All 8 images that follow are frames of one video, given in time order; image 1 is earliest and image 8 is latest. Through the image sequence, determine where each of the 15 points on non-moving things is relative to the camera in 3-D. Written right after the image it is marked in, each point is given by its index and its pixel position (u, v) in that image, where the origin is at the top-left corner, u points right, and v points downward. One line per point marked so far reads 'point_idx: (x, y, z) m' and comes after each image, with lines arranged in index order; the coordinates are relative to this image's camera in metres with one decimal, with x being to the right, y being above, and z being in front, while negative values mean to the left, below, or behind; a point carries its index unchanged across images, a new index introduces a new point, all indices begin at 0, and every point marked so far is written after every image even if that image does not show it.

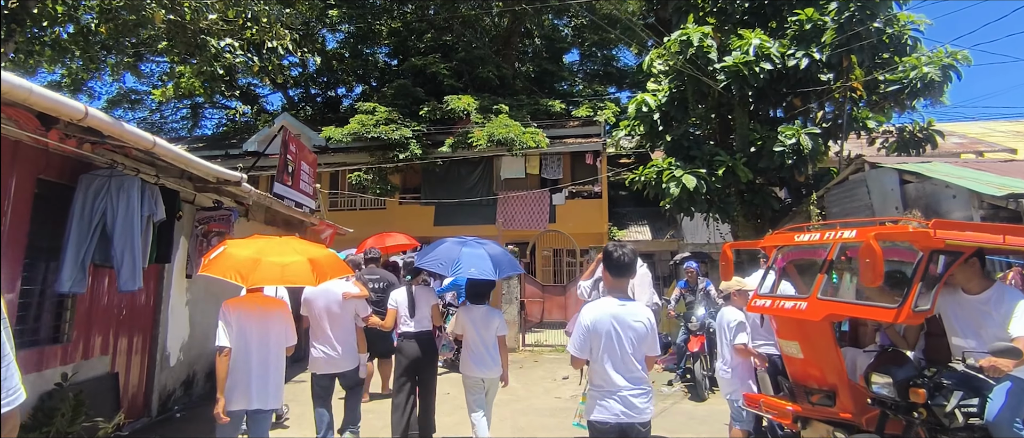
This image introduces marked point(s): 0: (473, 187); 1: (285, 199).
0: (-1.0, +0.9, +16.1) m
1: (-3.6, +0.3, +9.6) m
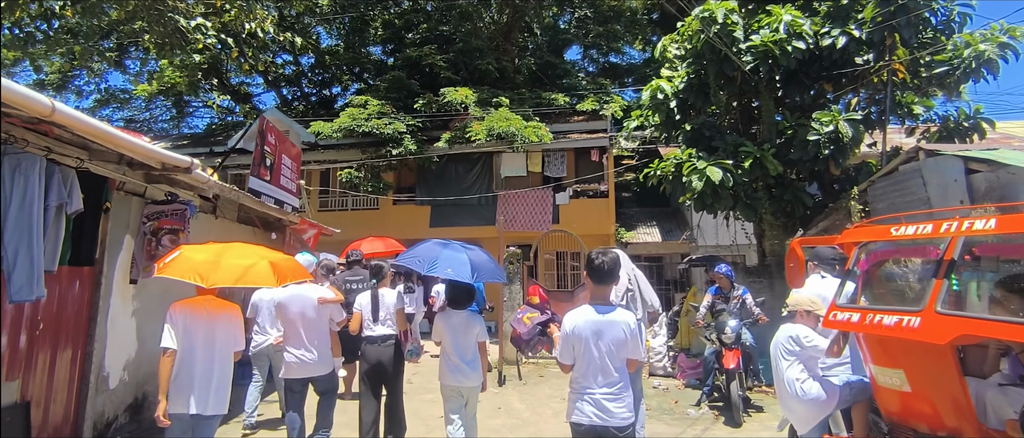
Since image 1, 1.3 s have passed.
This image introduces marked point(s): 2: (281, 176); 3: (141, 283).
0: (-1.0, +0.9, +15.1) m
1: (-3.6, +0.4, +8.6) m
2: (-3.7, +0.7, +9.5) m
3: (-3.4, -0.6, +5.5) m
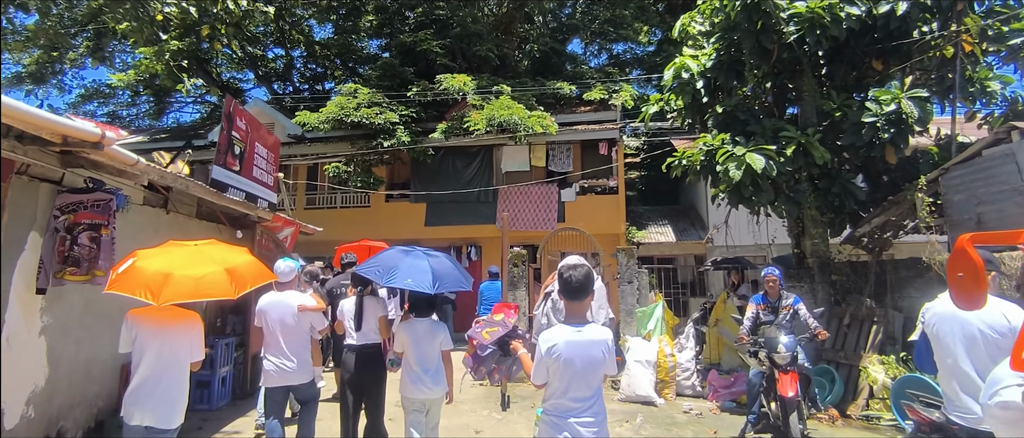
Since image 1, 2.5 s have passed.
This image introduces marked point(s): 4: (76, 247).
0: (-0.9, +0.9, +14.0) m
1: (-3.6, +0.4, +7.5) m
2: (-3.6, +0.7, +8.4) m
3: (-3.4, -0.5, +4.4) m
4: (-3.1, -0.2, +4.3) m
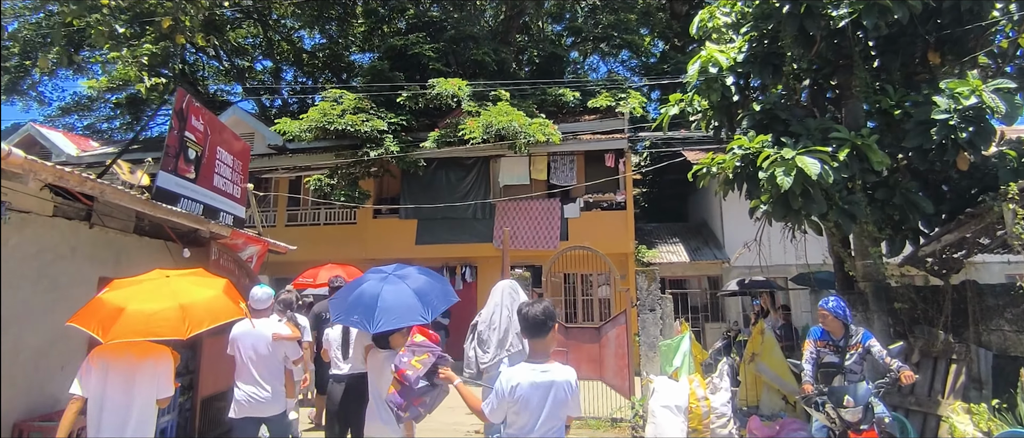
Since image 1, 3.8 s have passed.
0: (-1.0, +0.5, +12.9) m
1: (-3.5, +0.2, +6.4) m
2: (-3.6, +0.5, +7.3) m
3: (-3.3, -0.6, +3.2) m
4: (-3.1, -0.3, +3.1) m
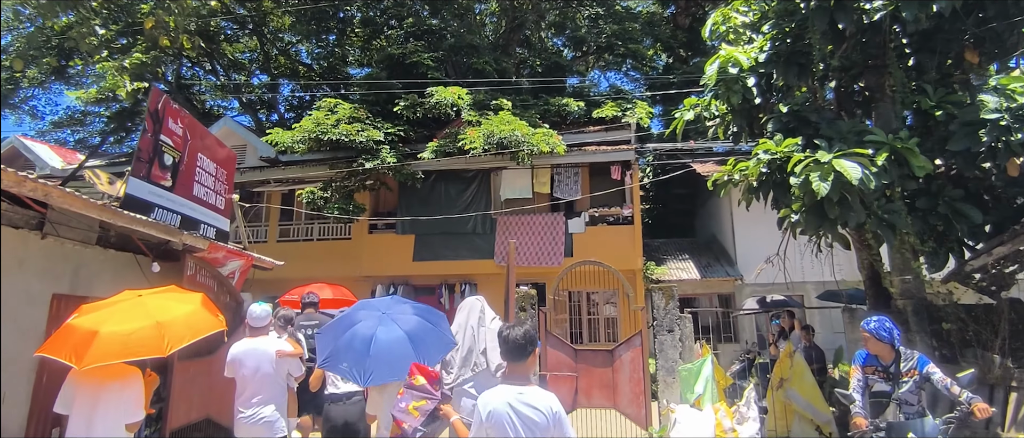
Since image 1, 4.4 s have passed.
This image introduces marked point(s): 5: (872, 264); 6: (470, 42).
0: (-0.9, +0.2, +12.4) m
1: (-3.5, +0.1, +5.8) m
2: (-3.6, +0.4, +6.7) m
3: (-3.3, -0.6, +2.6) m
4: (-3.0, -0.3, +2.6) m
5: (+3.9, -0.5, +6.5) m
6: (-0.9, +4.0, +13.4) m
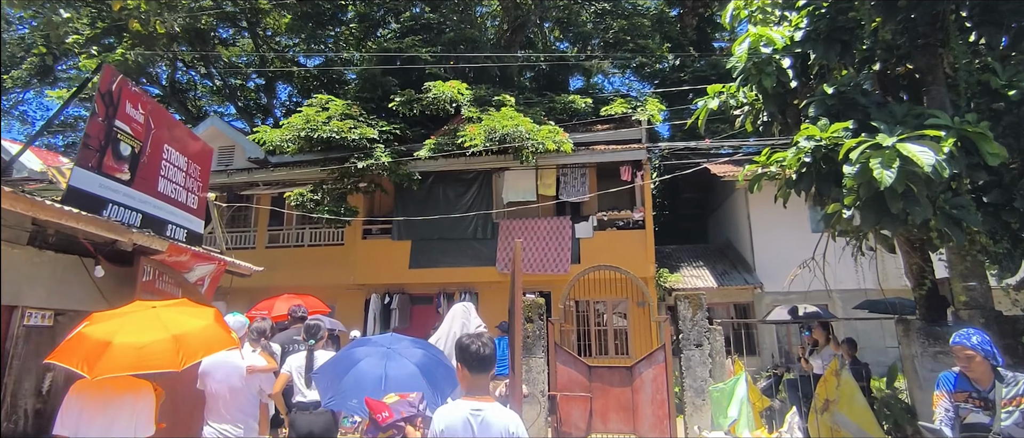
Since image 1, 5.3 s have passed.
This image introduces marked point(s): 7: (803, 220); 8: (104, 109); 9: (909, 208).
0: (-0.9, +0.1, +11.6) m
1: (-3.4, +0.1, +5.1) m
2: (-3.5, +0.4, +6.0) m
3: (-3.2, -0.6, +1.9) m
4: (-3.0, -0.2, +1.8) m
5: (+4.0, -0.5, +5.7) m
6: (-0.9, +3.9, +12.7) m
7: (+5.6, 0.0, +11.5) m
8: (-3.5, +0.9, +5.1) m
9: (+2.9, +0.1, +4.3) m
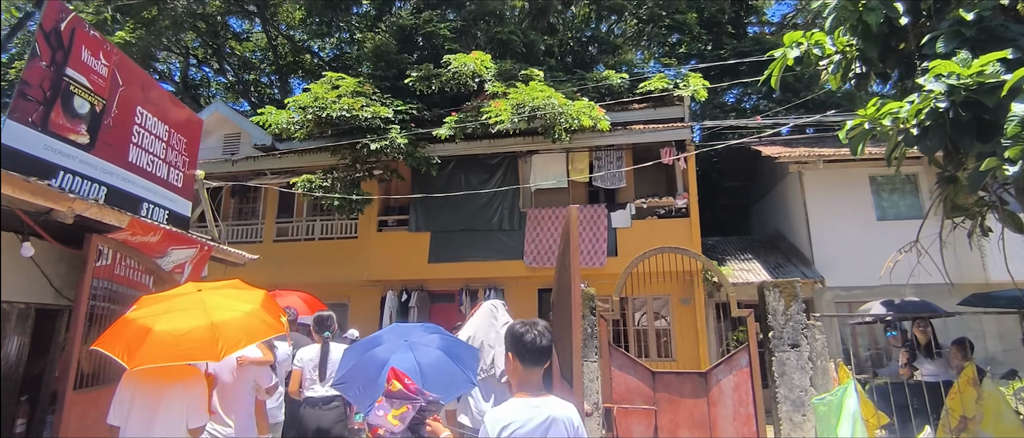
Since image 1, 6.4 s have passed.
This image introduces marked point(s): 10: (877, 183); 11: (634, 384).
0: (-0.4, +0.3, +10.5) m
1: (-3.1, +0.3, +4.1) m
2: (-3.2, +0.6, +5.0) m
3: (-3.0, -0.3, +0.9) m
4: (-2.8, 0.0, +0.8) m
5: (+4.3, -0.2, +4.5) m
6: (-0.4, +4.1, +11.7) m
7: (+6.1, +0.2, +10.2) m
8: (-3.1, +1.1, +4.1) m
9: (+3.2, +0.3, +3.2) m
10: (+6.3, +0.6, +10.3) m
11: (+0.9, -1.3, +4.6) m
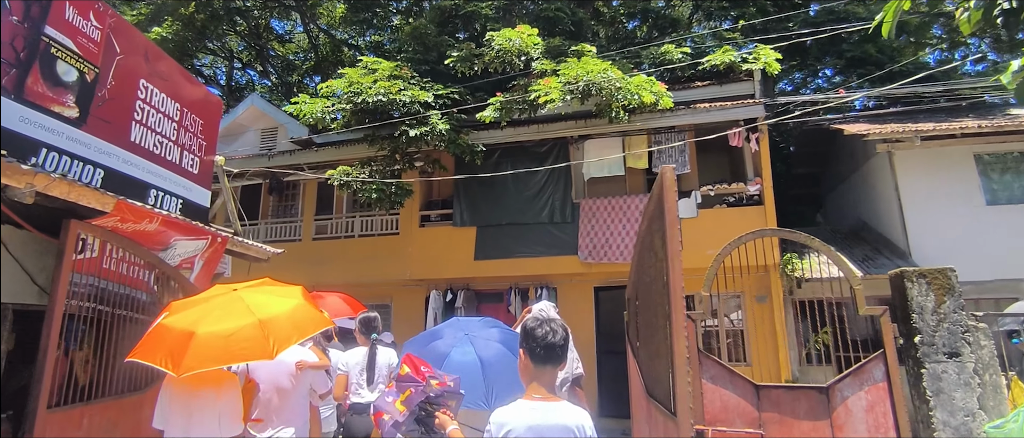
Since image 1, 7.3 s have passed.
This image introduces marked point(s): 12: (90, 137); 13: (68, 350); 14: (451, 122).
0: (+0.5, +0.5, +9.7) m
1: (-2.8, +0.4, +3.4) m
2: (-2.8, +0.7, +4.4) m
3: (-2.9, -0.3, +0.2) m
4: (-2.6, +0.1, +0.2) m
5: (+4.7, 0.0, +3.3) m
6: (+0.5, +4.2, +10.9) m
7: (+6.9, +0.5, +8.9) m
8: (-2.8, +1.2, +3.5) m
9: (+3.4, +0.5, +2.1) m
10: (+7.0, +0.9, +8.9) m
11: (+1.3, -1.1, +3.6) m
12: (-2.7, +0.5, +3.9) m
13: (-2.5, -0.8, +3.4) m
14: (-0.9, +1.4, +9.0) m
